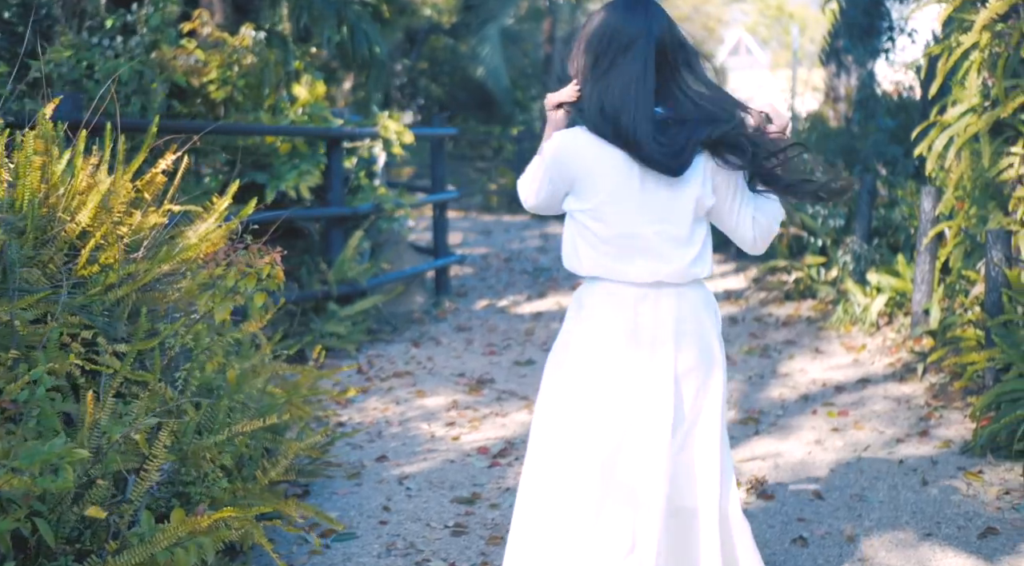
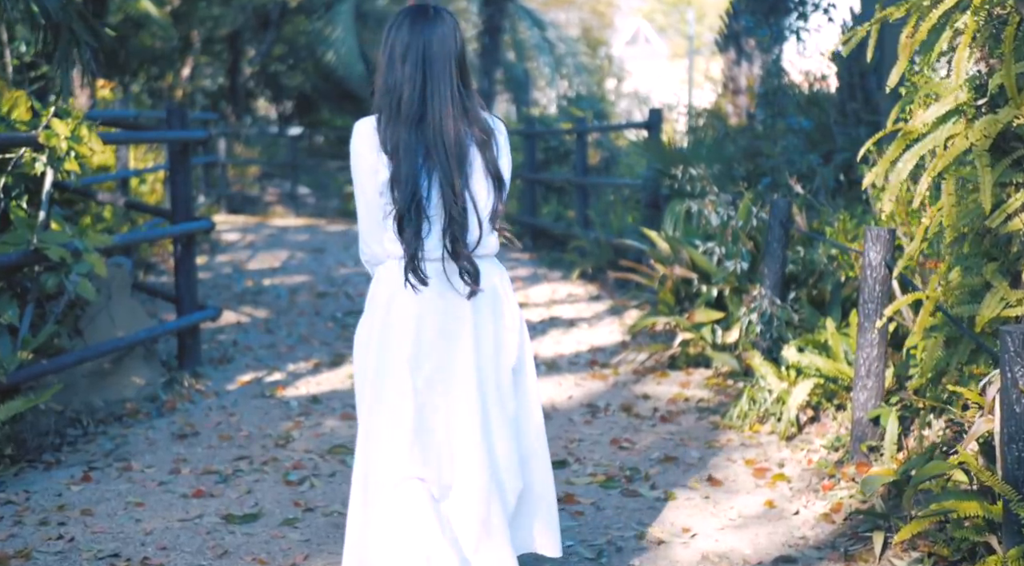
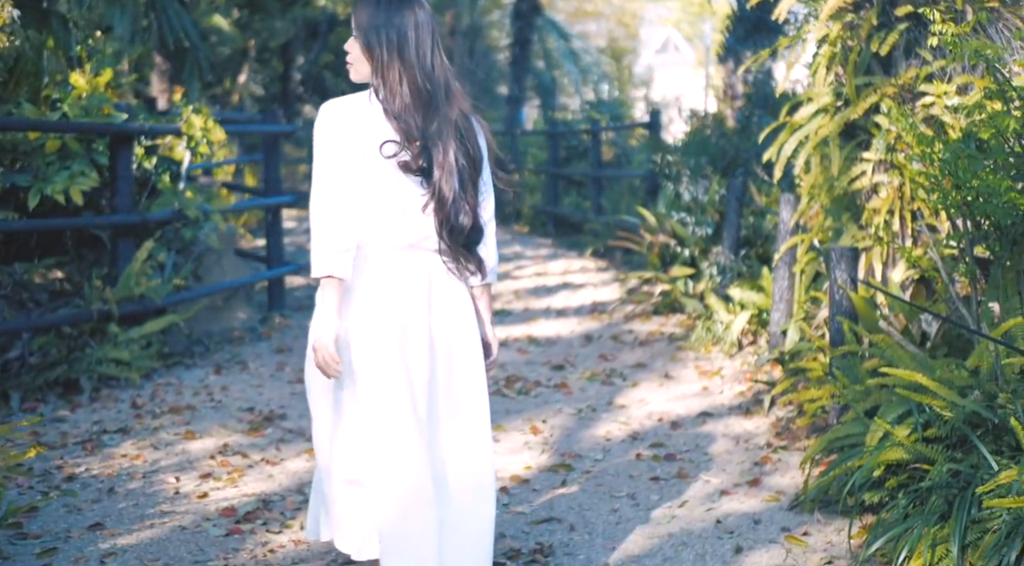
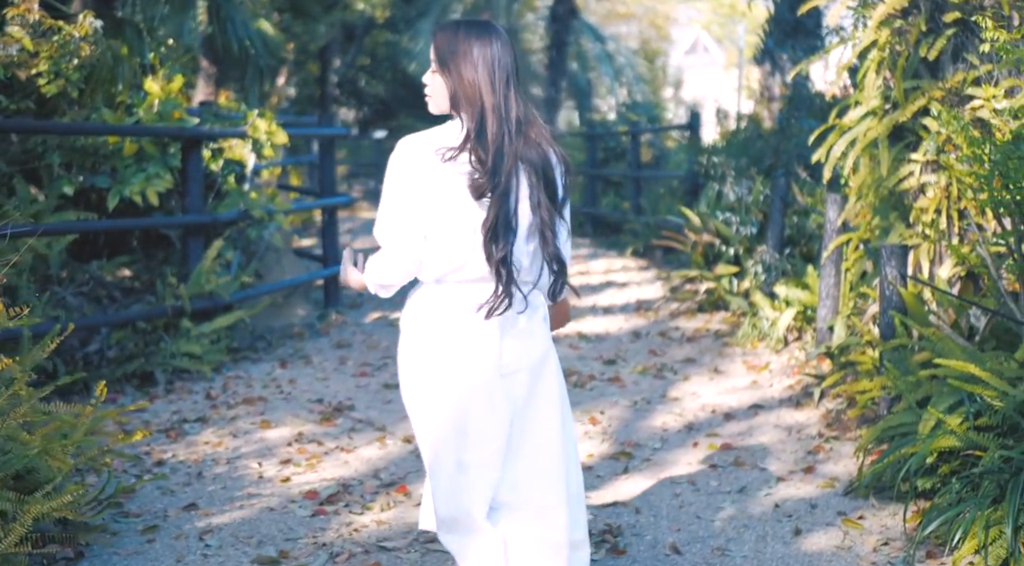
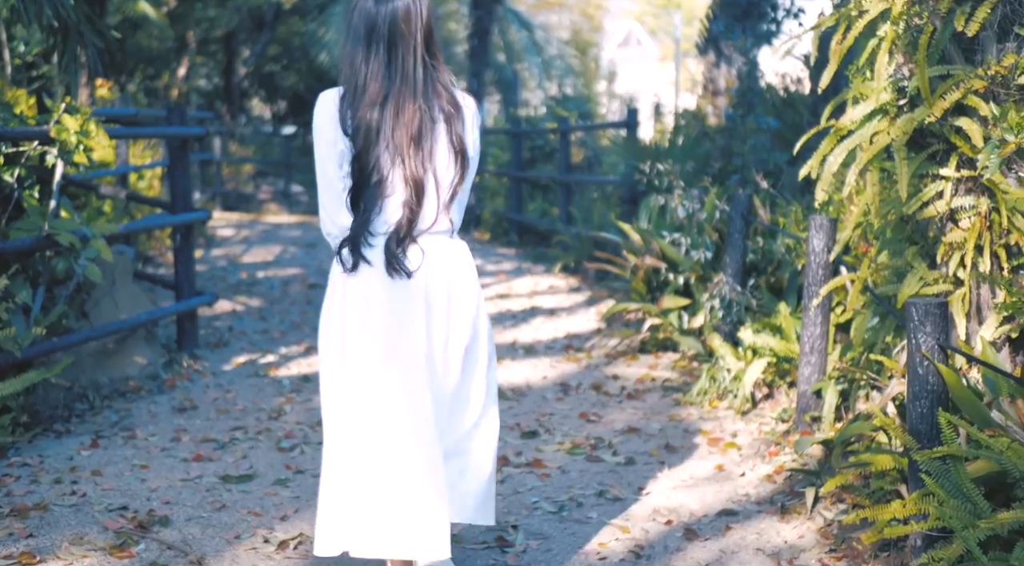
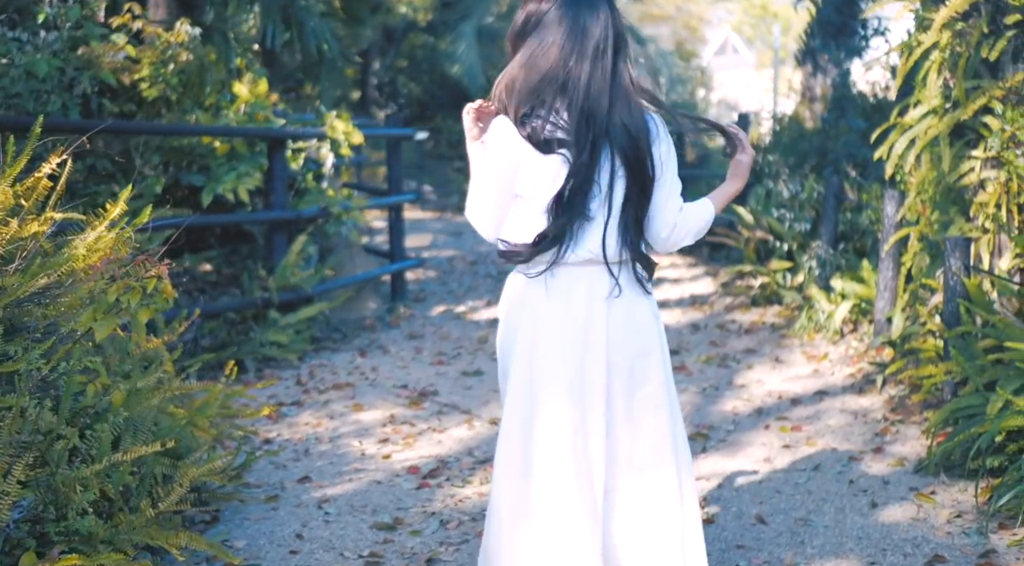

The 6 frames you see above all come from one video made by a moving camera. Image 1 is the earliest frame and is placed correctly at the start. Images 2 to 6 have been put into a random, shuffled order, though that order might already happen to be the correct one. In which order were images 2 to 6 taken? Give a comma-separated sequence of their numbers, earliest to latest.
6, 4, 3, 5, 2
